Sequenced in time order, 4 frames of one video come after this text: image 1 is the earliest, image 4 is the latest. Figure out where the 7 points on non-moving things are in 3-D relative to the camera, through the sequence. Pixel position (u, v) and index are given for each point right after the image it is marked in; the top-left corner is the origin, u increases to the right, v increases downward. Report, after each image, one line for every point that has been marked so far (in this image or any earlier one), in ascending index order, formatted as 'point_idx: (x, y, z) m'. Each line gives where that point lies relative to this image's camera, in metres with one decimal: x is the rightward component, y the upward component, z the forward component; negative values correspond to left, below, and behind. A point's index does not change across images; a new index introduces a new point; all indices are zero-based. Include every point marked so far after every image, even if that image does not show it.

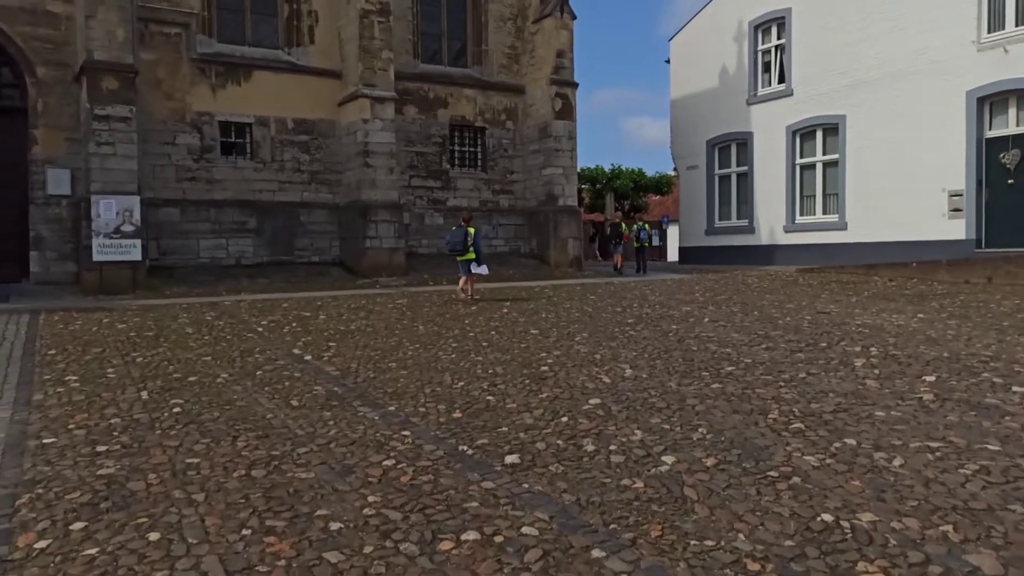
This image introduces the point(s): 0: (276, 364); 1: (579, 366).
0: (-2.7, -0.9, +8.6) m
1: (+0.7, -0.9, +8.2) m
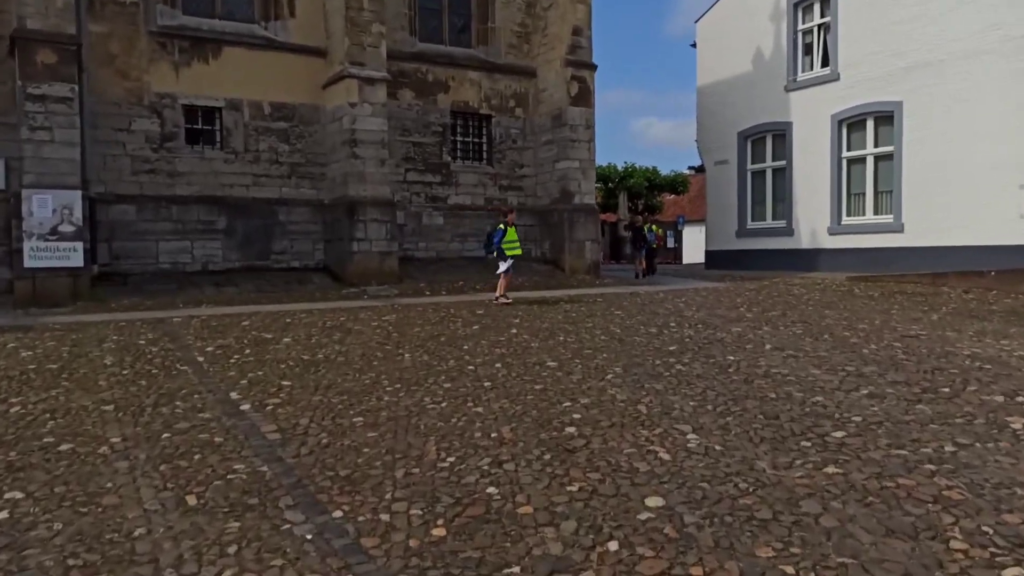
0: (-2.6, -1.1, +6.2) m
1: (+0.8, -1.1, +5.8) m
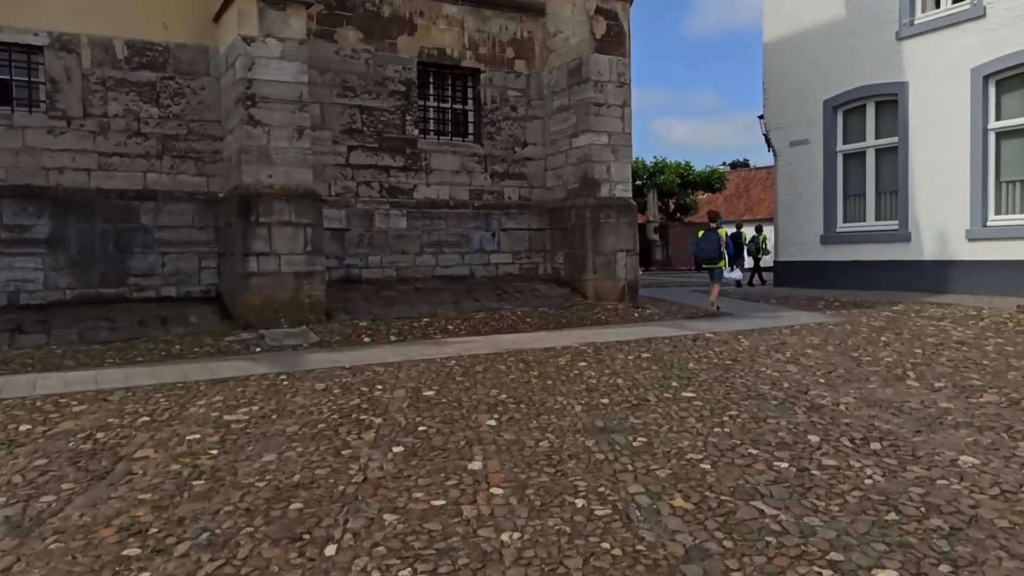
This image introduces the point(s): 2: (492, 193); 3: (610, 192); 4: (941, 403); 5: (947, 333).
0: (-3.0, -1.6, +0.5) m
1: (+0.4, -1.6, 0.0) m
2: (-0.3, +1.6, +12.7) m
3: (+1.6, +1.6, +12.3) m
4: (+3.6, -1.0, +6.4) m
5: (+5.8, -0.6, +10.1) m
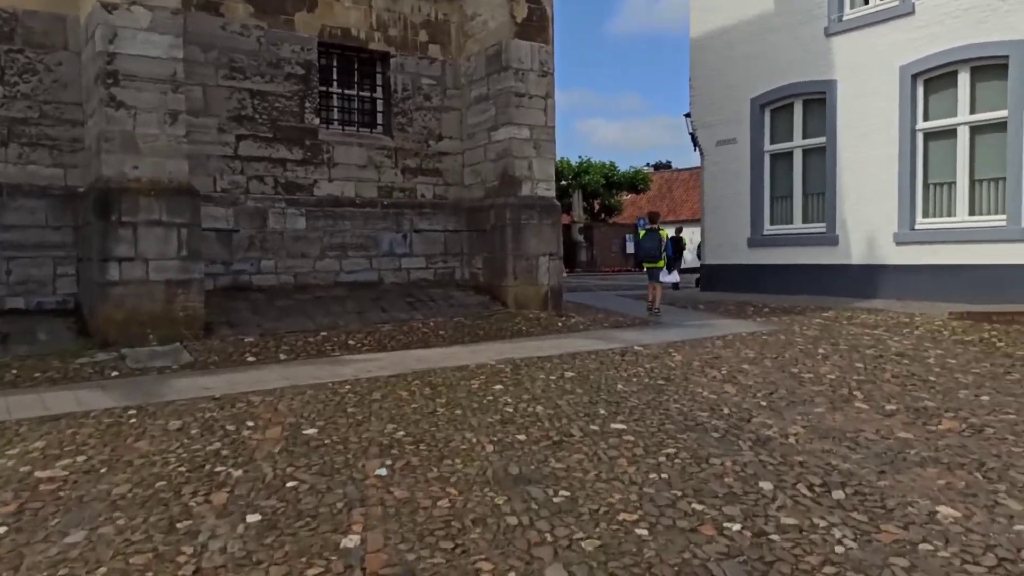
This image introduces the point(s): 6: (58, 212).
0: (-3.1, -1.7, -0.8) m
1: (+0.3, -1.7, -1.0) m
2: (-1.7, +1.5, +11.6) m
3: (+0.3, +1.5, +11.4) m
4: (+2.9, -1.1, +5.7) m
5: (+4.7, -0.7, +9.5) m
6: (-5.5, +0.9, +9.0) m
